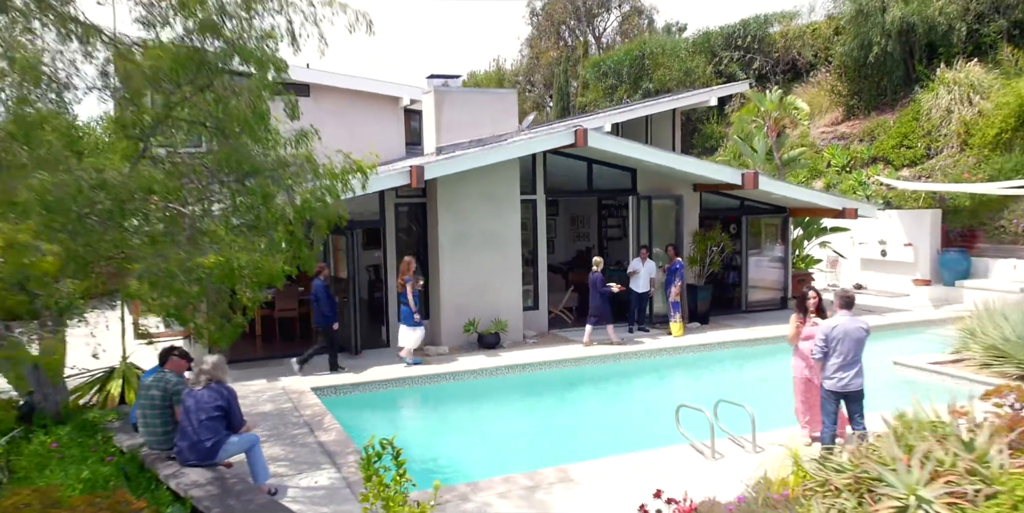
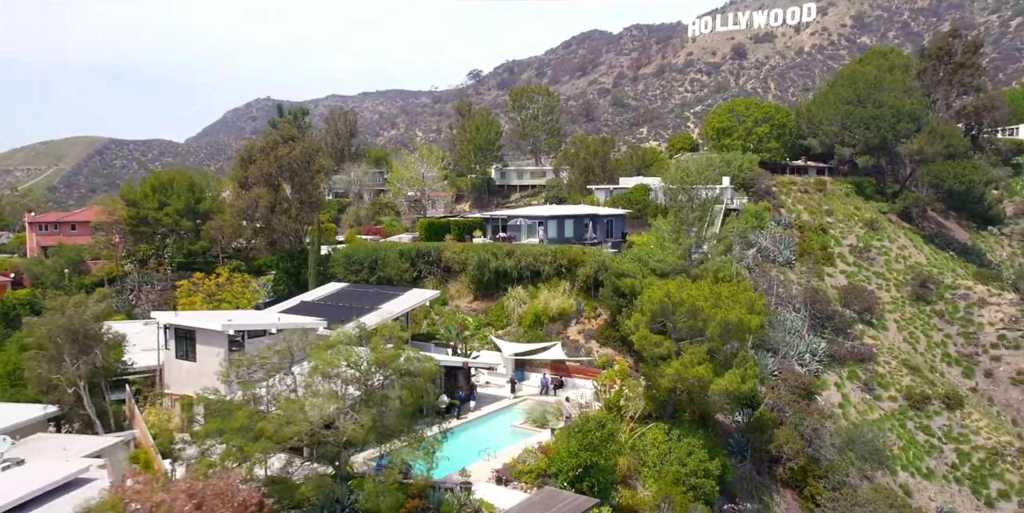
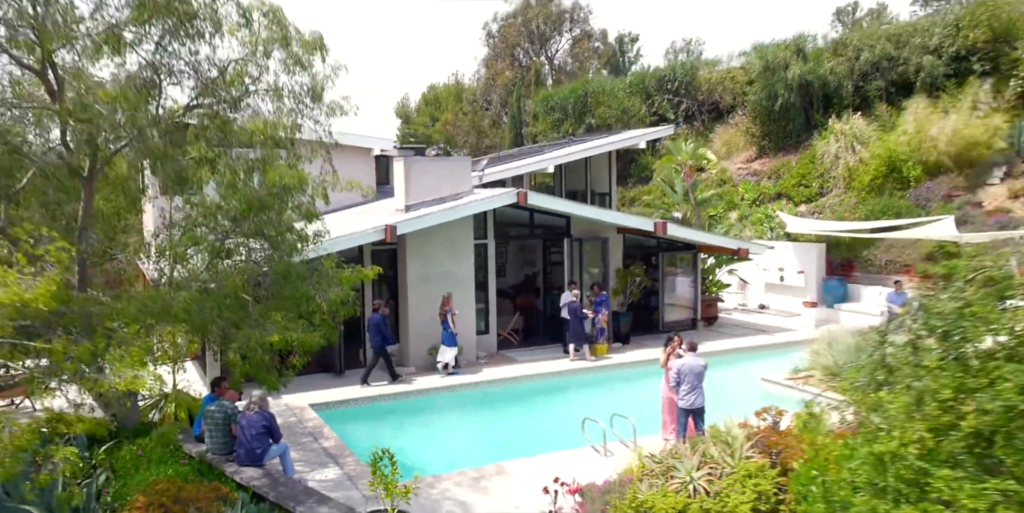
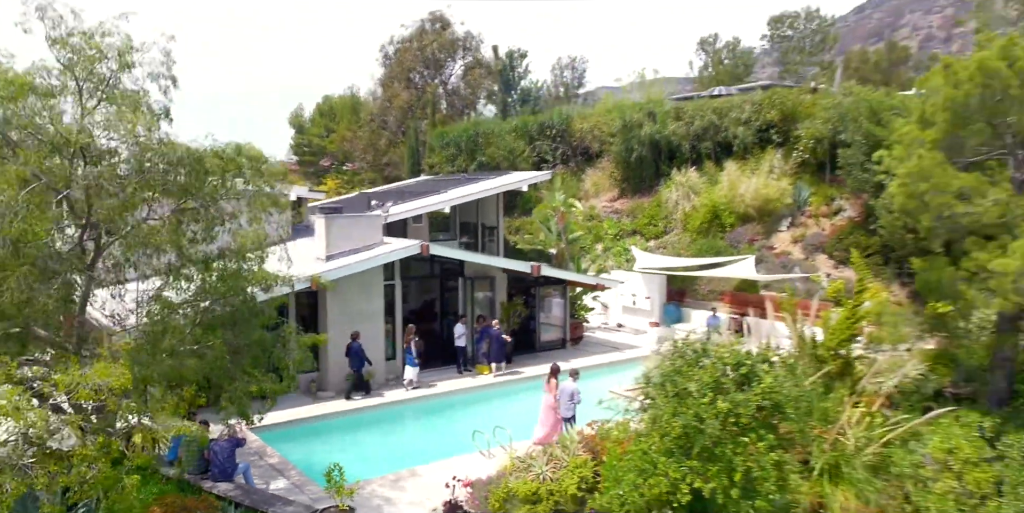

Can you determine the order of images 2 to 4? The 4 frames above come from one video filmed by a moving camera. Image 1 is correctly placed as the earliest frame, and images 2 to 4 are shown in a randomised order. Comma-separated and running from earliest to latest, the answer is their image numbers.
3, 4, 2
